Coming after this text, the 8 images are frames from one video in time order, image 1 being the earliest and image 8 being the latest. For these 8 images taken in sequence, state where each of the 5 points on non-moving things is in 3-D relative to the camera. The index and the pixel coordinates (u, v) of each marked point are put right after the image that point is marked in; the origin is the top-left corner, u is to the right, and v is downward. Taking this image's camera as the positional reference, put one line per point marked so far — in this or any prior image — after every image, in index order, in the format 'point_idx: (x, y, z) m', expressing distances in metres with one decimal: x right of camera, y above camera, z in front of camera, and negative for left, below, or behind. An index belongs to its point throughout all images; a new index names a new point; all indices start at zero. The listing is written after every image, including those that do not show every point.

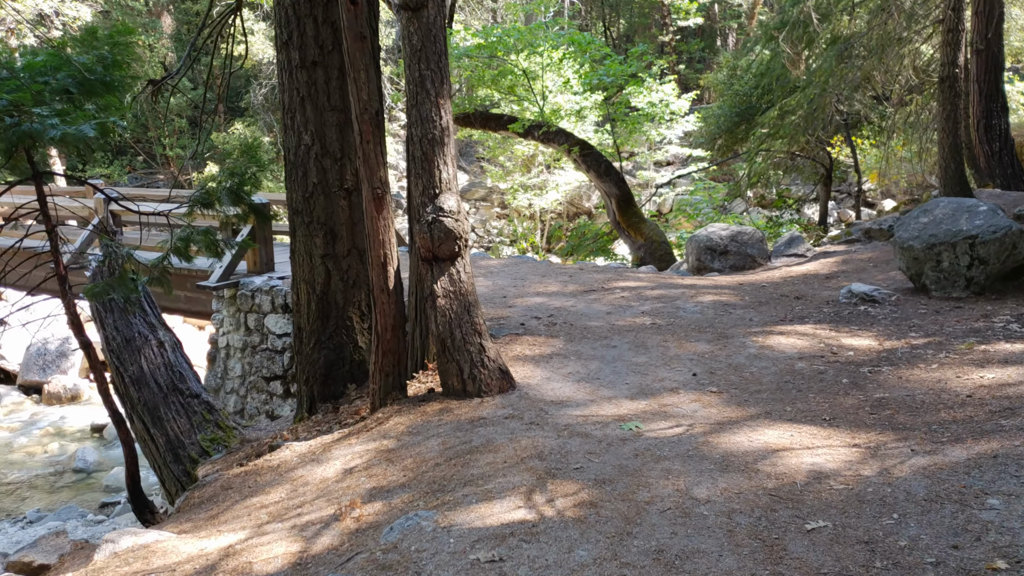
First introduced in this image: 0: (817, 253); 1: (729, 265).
0: (+4.6, +0.5, +11.5) m
1: (+3.2, +0.3, +11.4) m
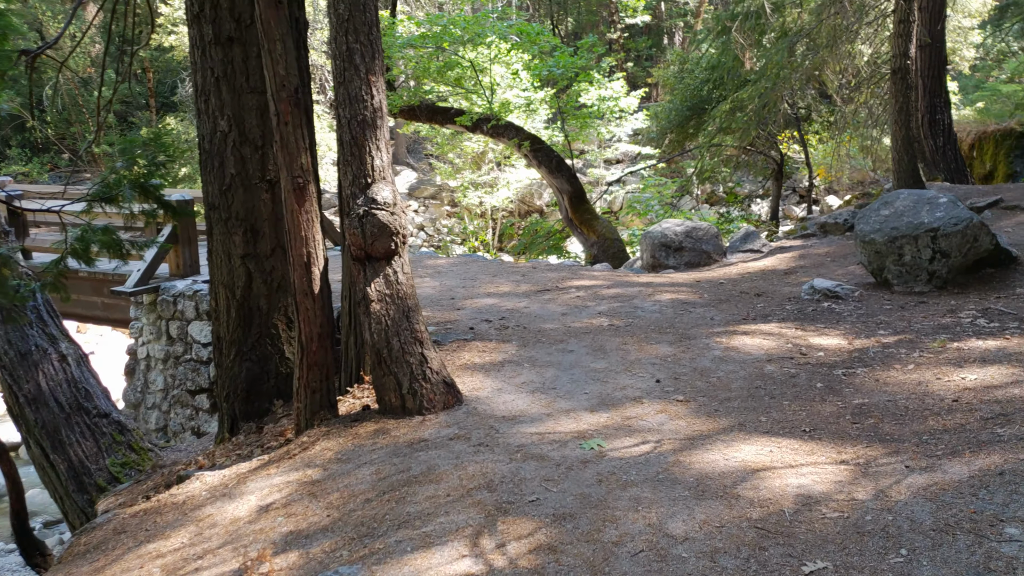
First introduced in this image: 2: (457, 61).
0: (+3.8, +0.6, +11.2) m
1: (+2.5, +0.4, +11.0) m
2: (-1.1, +4.7, +15.8) m
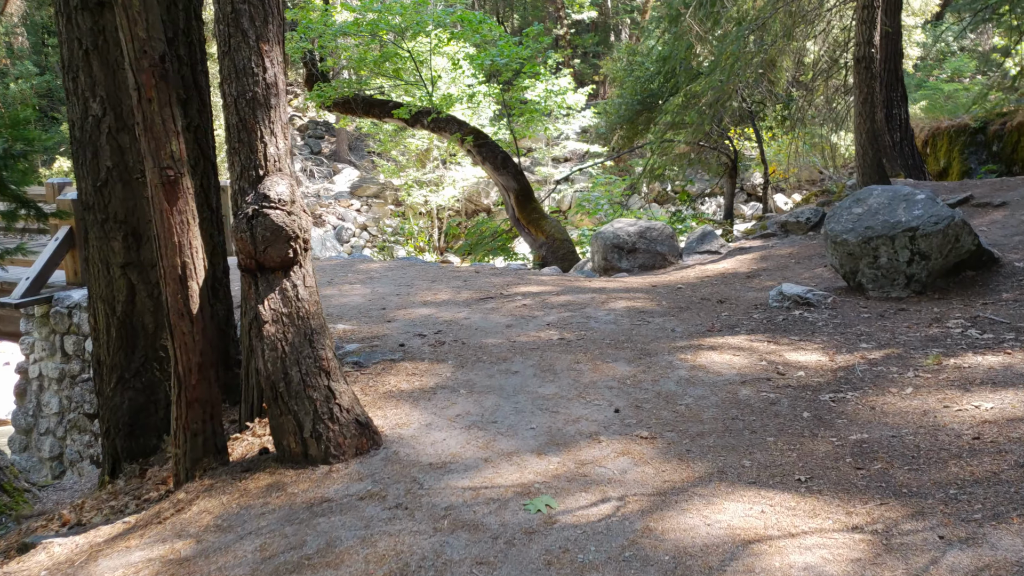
0: (+3.0, +0.5, +10.5) m
1: (+1.7, +0.3, +10.2) m
2: (-2.2, +4.6, +14.8) m
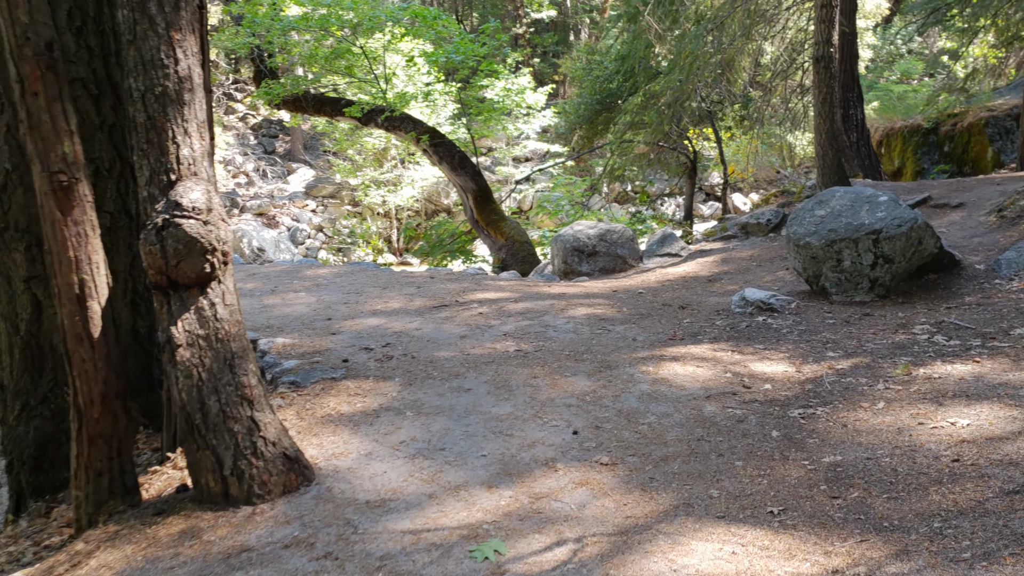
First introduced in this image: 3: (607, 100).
0: (+2.4, +0.5, +10.3) m
1: (+1.1, +0.3, +10.0) m
2: (-3.1, +4.5, +14.3) m
3: (+1.9, +3.9, +15.6) m
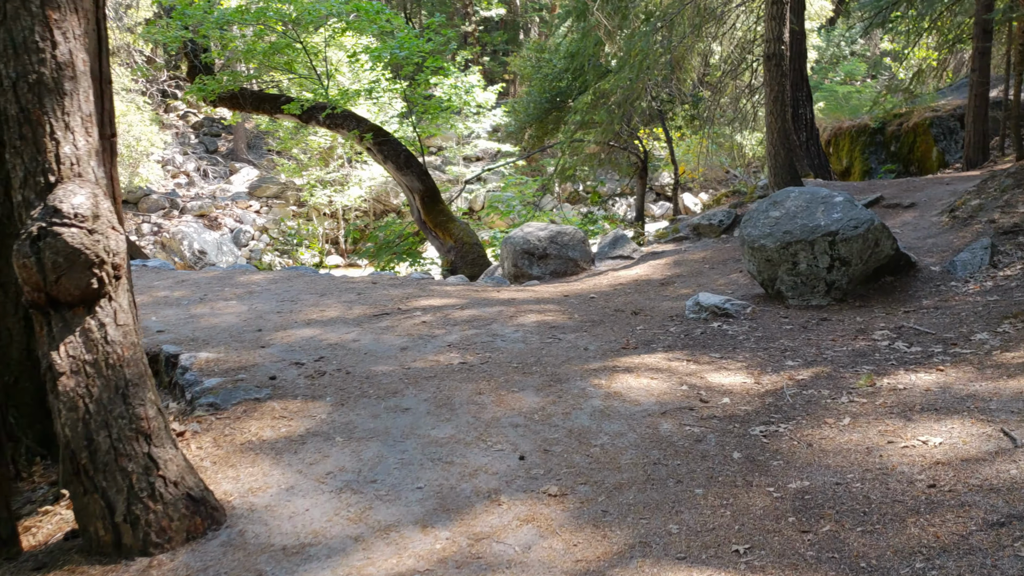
0: (+1.7, +0.4, +10.1) m
1: (+0.5, +0.2, +9.6) m
2: (-4.0, +4.4, +13.7) m
3: (+0.9, +3.8, +15.4) m
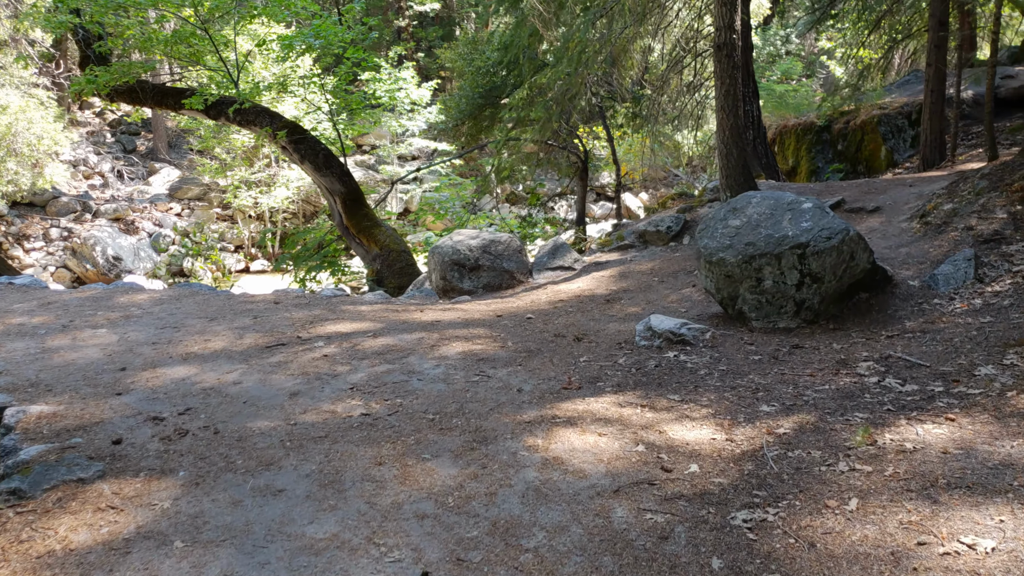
0: (+0.9, +0.3, +9.1) m
1: (-0.4, 0.0, +8.6) m
2: (-5.2, +4.2, +12.3) m
3: (-0.4, +3.6, +14.3) m
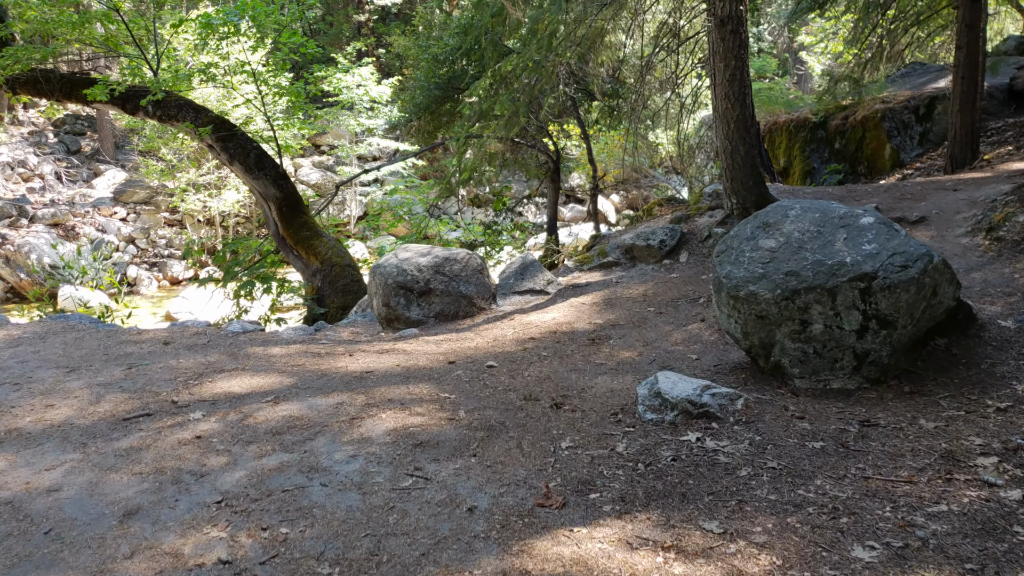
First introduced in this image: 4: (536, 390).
0: (+0.5, 0.0, +7.5) m
1: (-0.7, -0.2, +7.0) m
2: (-5.8, +3.9, +10.5) m
3: (-1.0, +3.4, +12.7) m
4: (+0.1, -0.6, +4.5) m
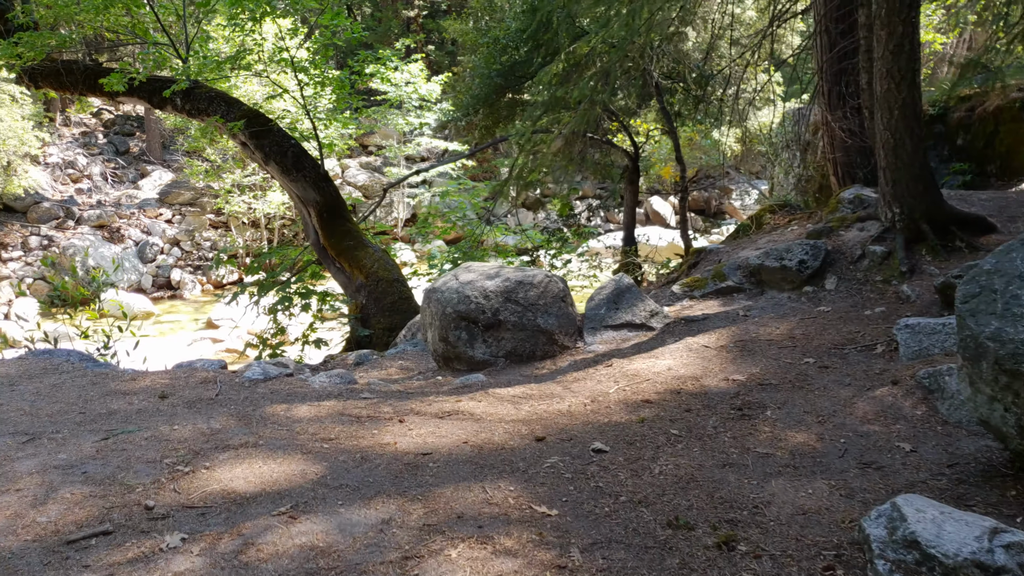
0: (+1.2, -0.2, +6.0) m
1: (-0.1, -0.5, +5.5) m
2: (-4.8, +3.7, +9.3) m
3: (0.0, +3.1, +11.2) m
4: (+0.7, -0.8, +3.0) m
